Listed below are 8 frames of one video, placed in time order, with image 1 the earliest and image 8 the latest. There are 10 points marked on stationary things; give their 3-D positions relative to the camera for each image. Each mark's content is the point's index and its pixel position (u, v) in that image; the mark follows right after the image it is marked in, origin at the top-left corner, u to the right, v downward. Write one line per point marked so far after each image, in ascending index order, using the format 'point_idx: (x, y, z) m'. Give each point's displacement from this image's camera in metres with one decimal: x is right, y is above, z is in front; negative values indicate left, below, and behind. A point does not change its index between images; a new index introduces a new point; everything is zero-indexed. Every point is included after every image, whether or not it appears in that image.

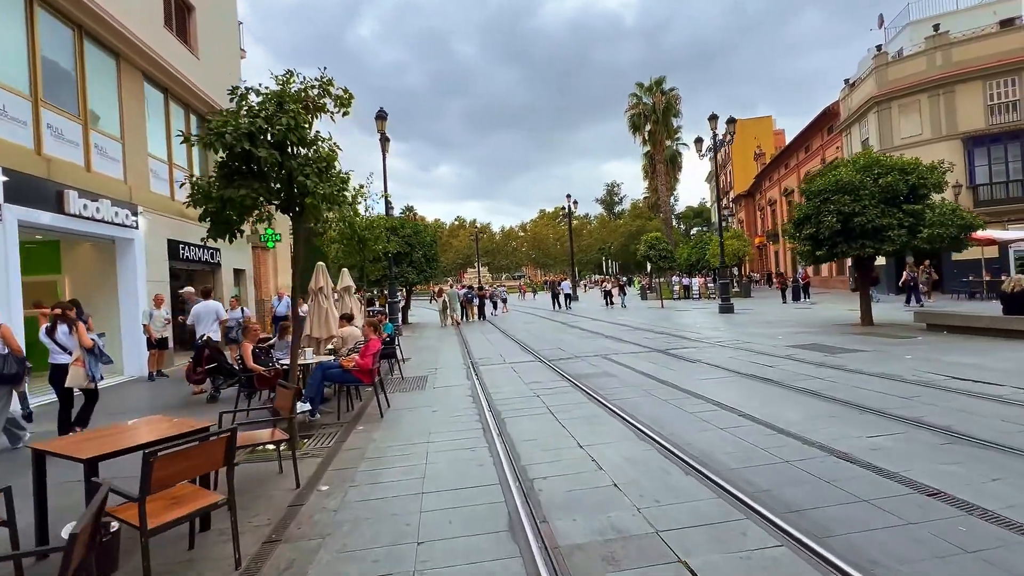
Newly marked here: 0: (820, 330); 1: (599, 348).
0: (+9.0, -1.2, +14.0) m
1: (+2.2, -1.5, +12.2) m
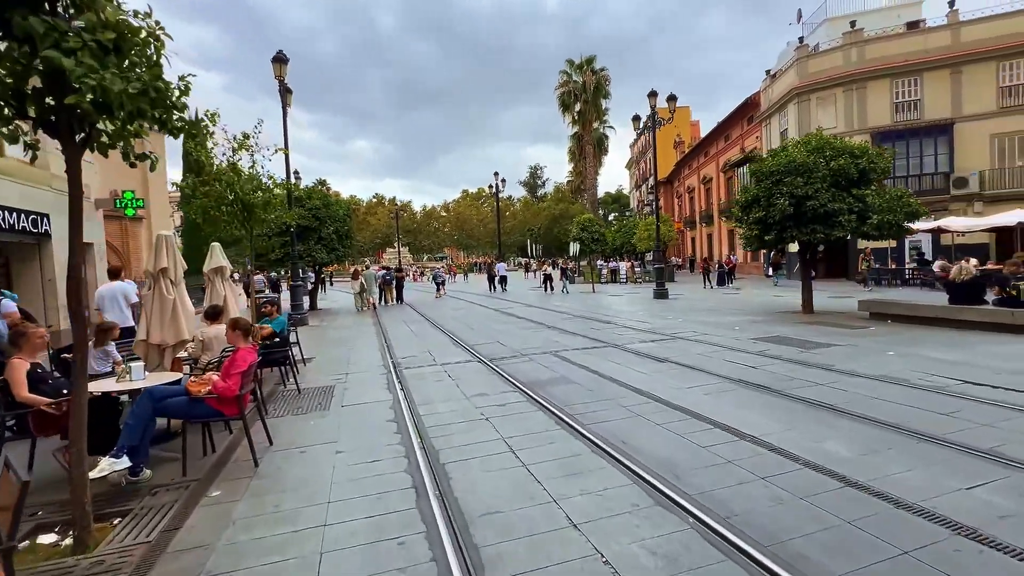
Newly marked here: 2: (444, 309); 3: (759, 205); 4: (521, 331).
0: (+7.1, -0.9, +13.4) m
1: (+0.7, -1.2, +10.5) m
2: (-2.9, -0.9, +19.7) m
3: (+7.0, +2.4, +13.5) m
4: (+0.2, -1.1, +12.5) m
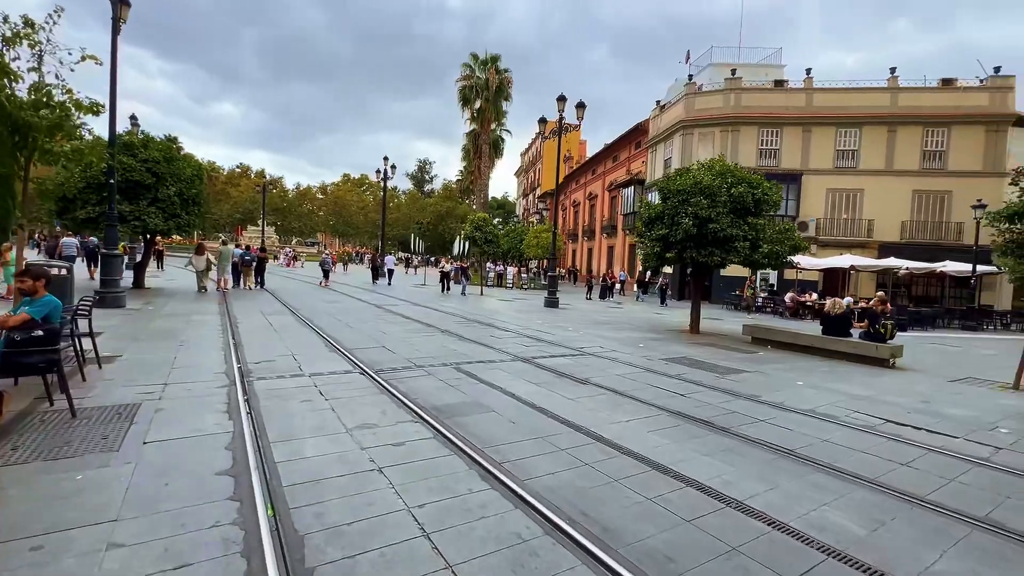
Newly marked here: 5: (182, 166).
0: (+4.1, -1.4, +13.3) m
1: (-1.3, -1.2, +8.9) m
2: (-7.1, -0.4, +16.8) m
3: (+4.3, +1.9, +13.4) m
4: (-2.3, -1.0, +10.7) m
5: (-12.2, +4.5, +17.5) m
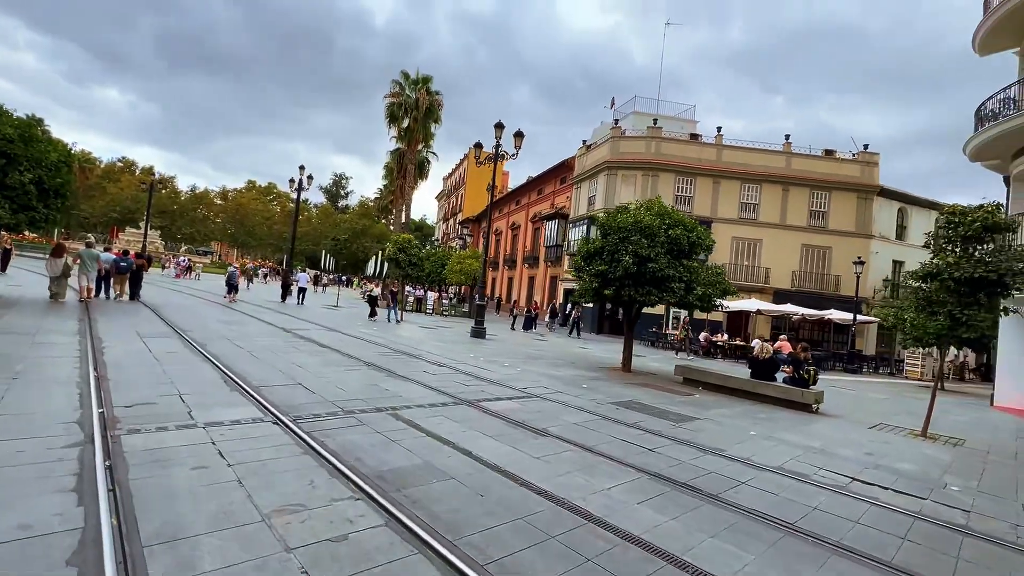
0: (+2.3, -2.4, +12.9) m
1: (-2.3, -1.6, +7.6) m
2: (-9.4, -1.0, +14.4) m
3: (+2.6, +0.8, +13.3) m
4: (-3.6, -1.5, +9.2) m
5: (-14.2, +4.2, +14.4) m
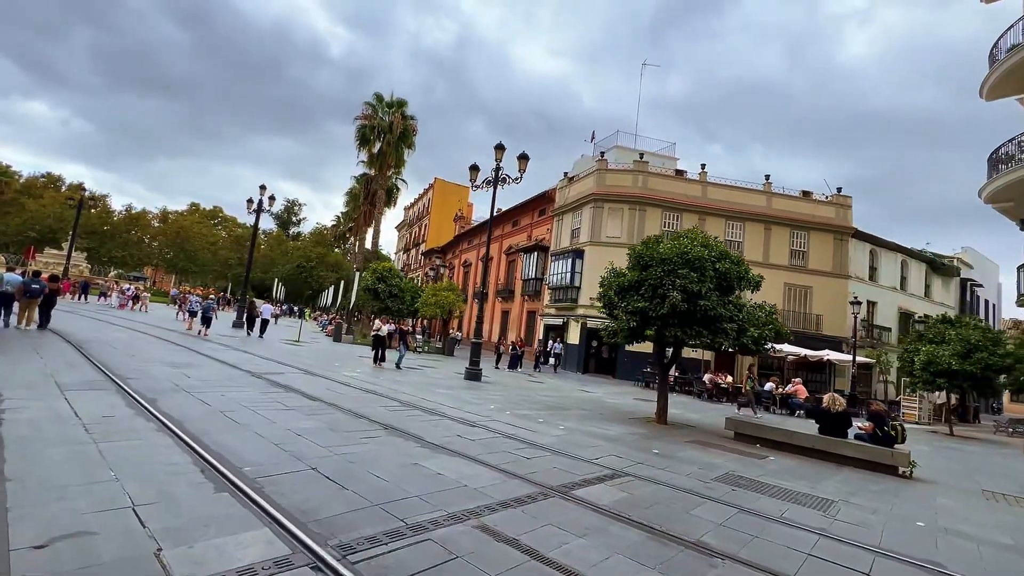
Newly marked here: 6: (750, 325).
0: (+2.9, -3.3, +11.0) m
1: (-1.0, -2.1, +5.3) m
2: (-8.8, -1.8, +11.4) m
3: (+3.2, -0.1, +11.6) m
4: (-2.5, -2.1, +6.8) m
5: (-13.6, +3.5, +11.3) m
6: (+5.8, -0.9, +11.6) m
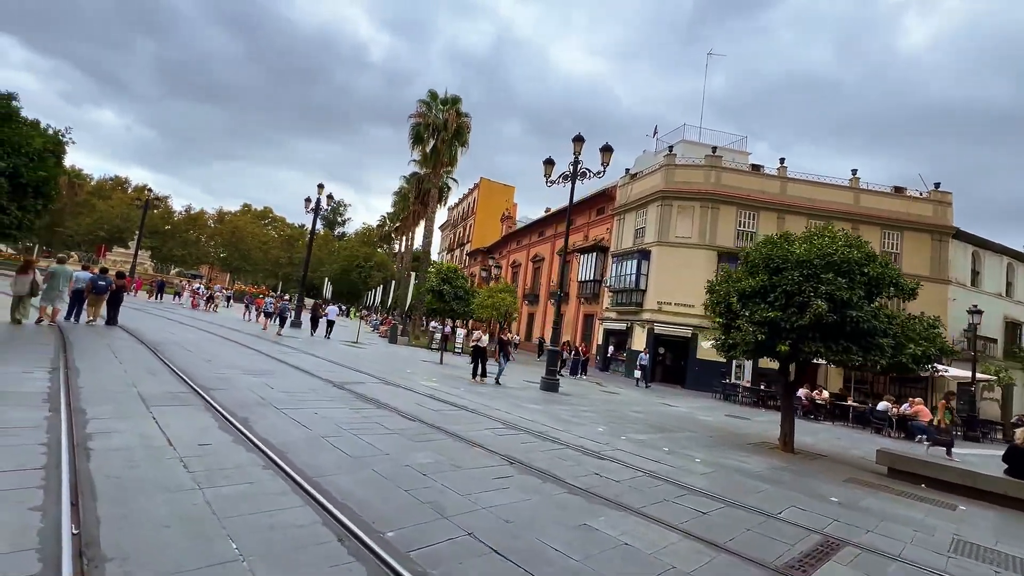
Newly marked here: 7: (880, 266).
0: (+5.2, -3.4, +9.4) m
1: (+0.8, -2.2, +4.0) m
2: (-6.5, -1.8, +10.7) m
3: (+5.6, -0.3, +9.9) m
4: (-0.5, -2.2, +5.6) m
5: (-11.2, +3.5, +10.9) m
6: (+8.1, -1.1, +9.7) m
7: (+7.8, +0.5, +10.0) m
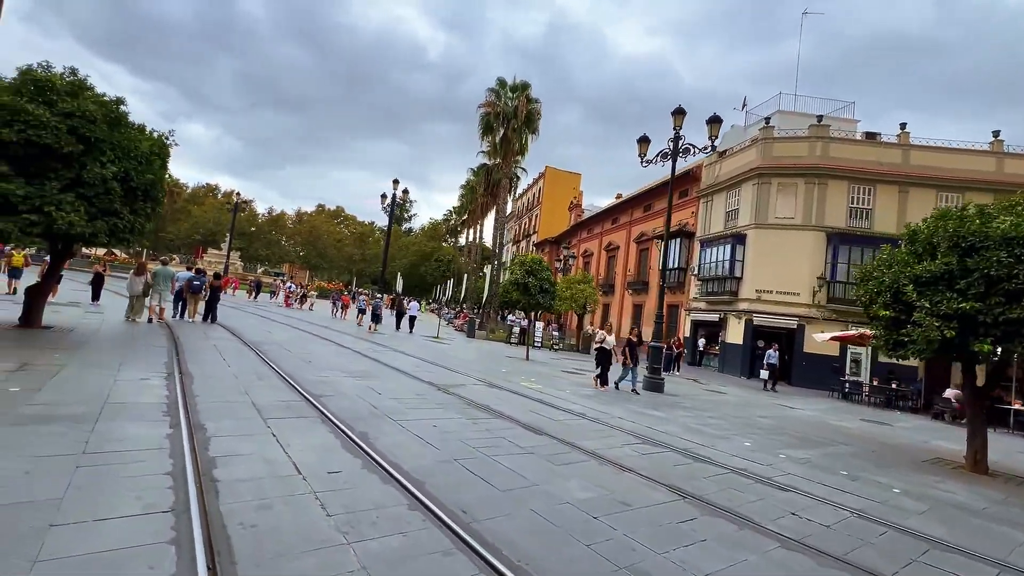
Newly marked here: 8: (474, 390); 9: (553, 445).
0: (+7.4, -3.2, +7.5) m
1: (+2.3, -2.2, +2.7) m
2: (-4.0, -1.8, +10.3) m
3: (+7.8, 0.0, +8.0) m
4: (+1.2, -2.1, +4.4) m
5: (-8.8, +3.5, +11.0) m
6: (+10.3, -0.8, +7.4) m
7: (+9.9, +0.8, +7.7) m
8: (-0.8, -2.2, +10.2) m
9: (+0.5, -2.2, +6.6) m
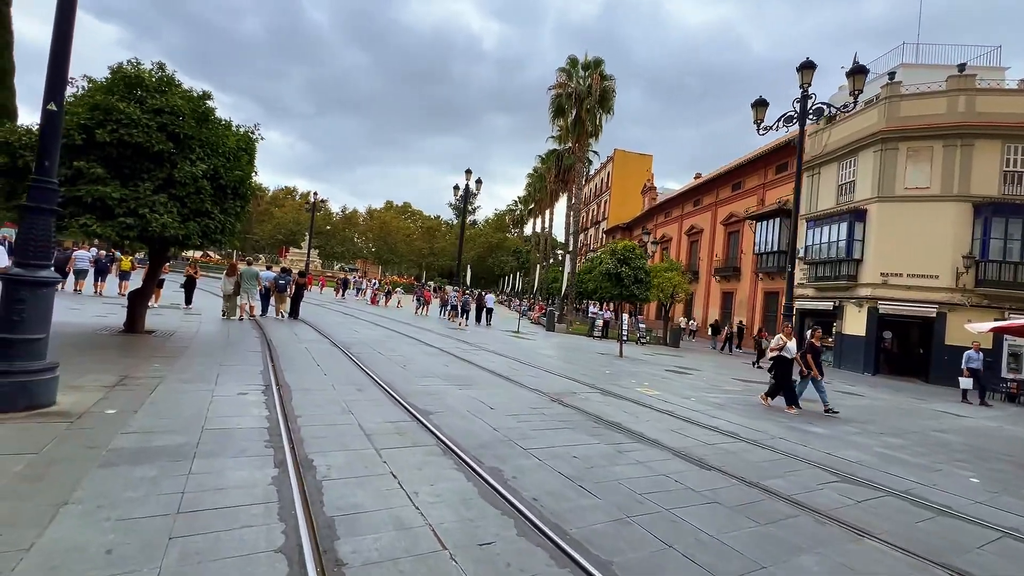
0: (+9.3, -2.9, +5.1) m
1: (+3.6, -2.2, +1.0) m
2: (-1.7, -1.7, +9.3) m
3: (+9.6, +0.3, +5.4) m
4: (+2.7, -2.1, +2.8) m
5: (-6.5, +3.4, +10.6) m
6: (+12.1, -0.5, +4.6) m
7: (+11.7, +1.1, +4.9) m
8: (+1.5, -2.1, +8.8) m
9: (+2.3, -2.1, +5.0) m
